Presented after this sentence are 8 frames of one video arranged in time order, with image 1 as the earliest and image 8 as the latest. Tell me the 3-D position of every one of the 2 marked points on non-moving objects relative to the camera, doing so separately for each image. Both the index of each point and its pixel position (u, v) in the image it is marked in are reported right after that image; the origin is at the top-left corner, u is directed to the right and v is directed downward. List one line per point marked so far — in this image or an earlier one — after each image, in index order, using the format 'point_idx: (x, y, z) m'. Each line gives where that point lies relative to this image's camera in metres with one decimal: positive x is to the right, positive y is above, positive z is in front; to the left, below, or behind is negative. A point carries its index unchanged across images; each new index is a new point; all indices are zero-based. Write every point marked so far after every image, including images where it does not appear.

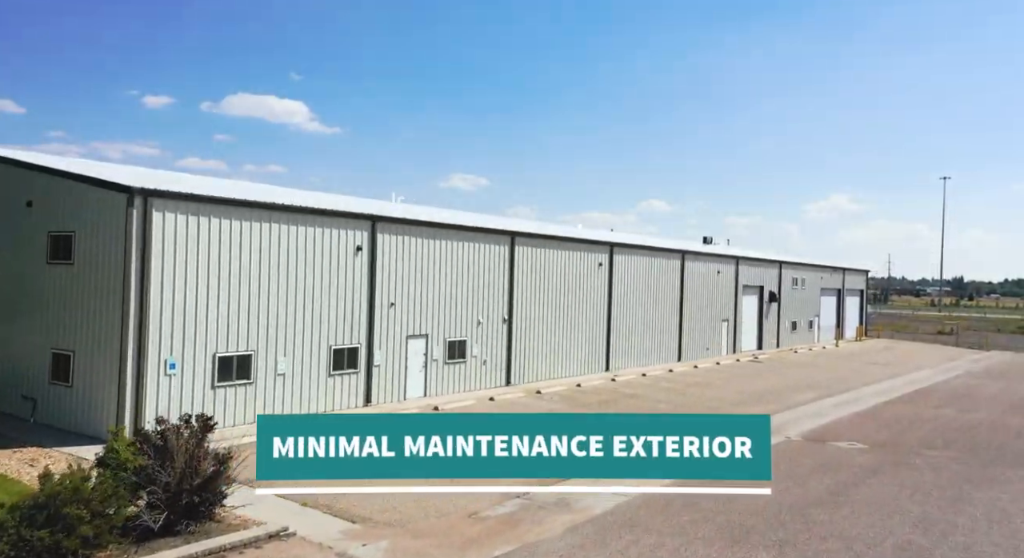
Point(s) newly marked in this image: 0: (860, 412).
0: (+8.2, -3.2, +19.1) m
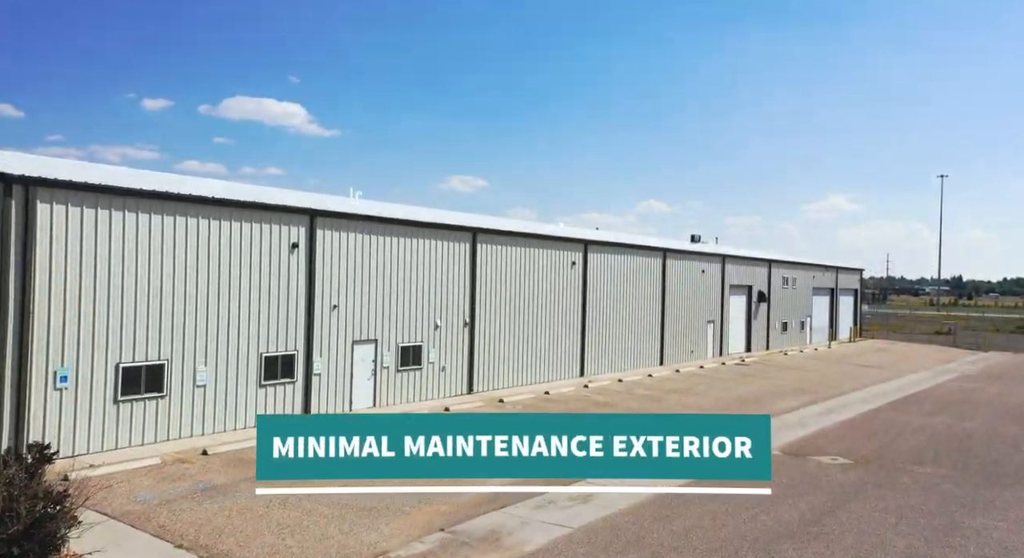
0: (+7.4, -3.2, +17.8) m
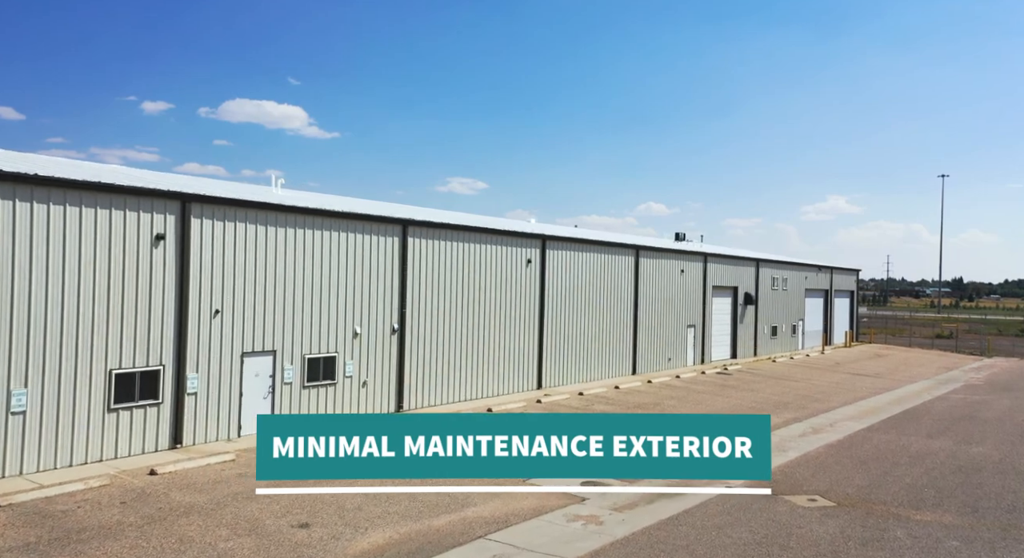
0: (+6.1, -3.2, +15.3) m
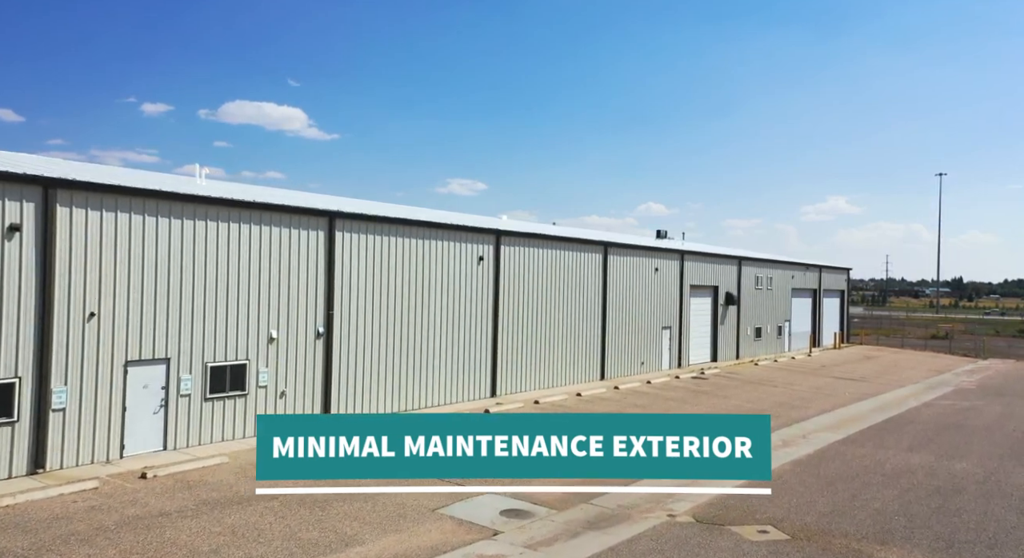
0: (+4.9, -3.1, +13.8) m
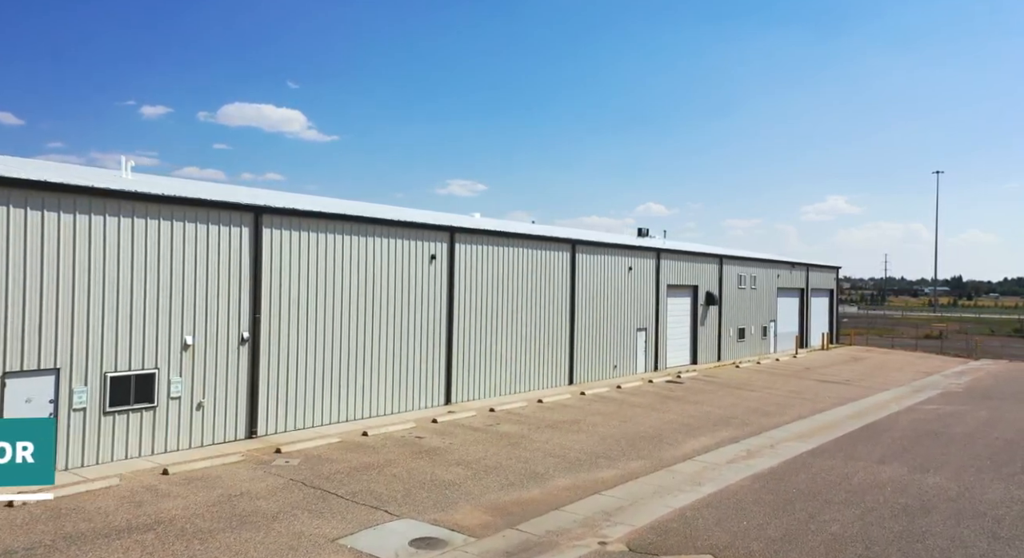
0: (+3.9, -3.1, +12.7) m
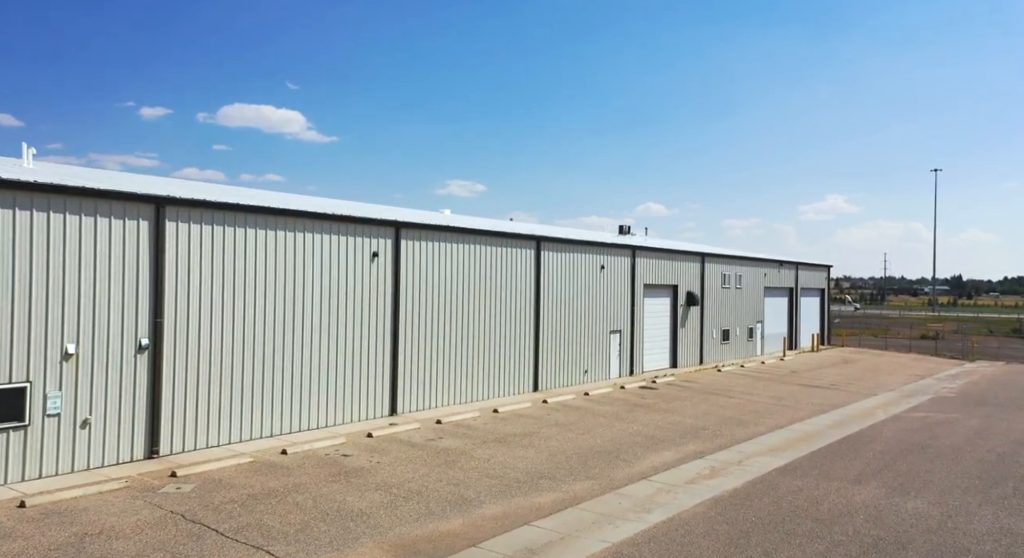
0: (+2.9, -3.1, +11.2) m
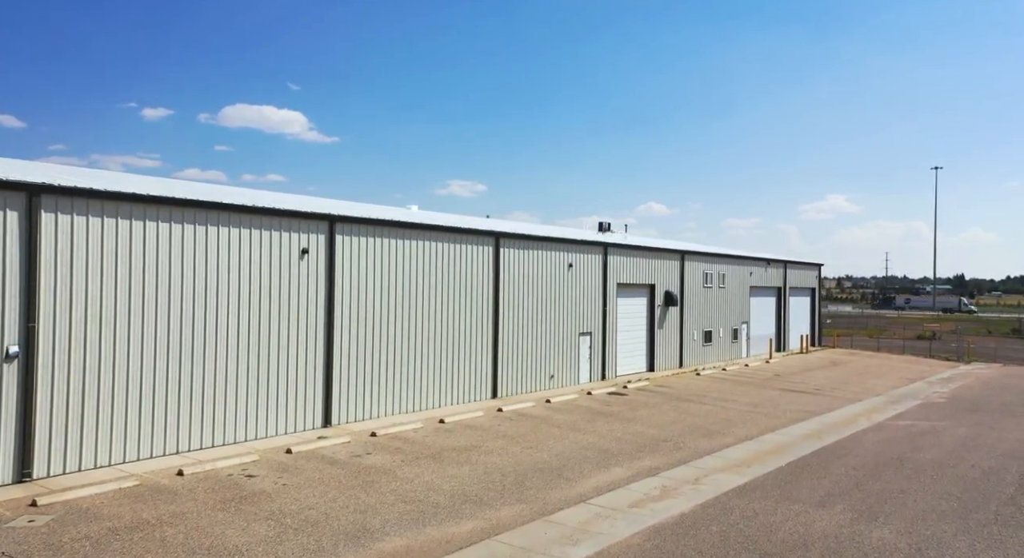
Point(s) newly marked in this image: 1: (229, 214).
0: (+1.8, -3.1, +9.9) m
1: (-4.8, +1.1, +13.6) m
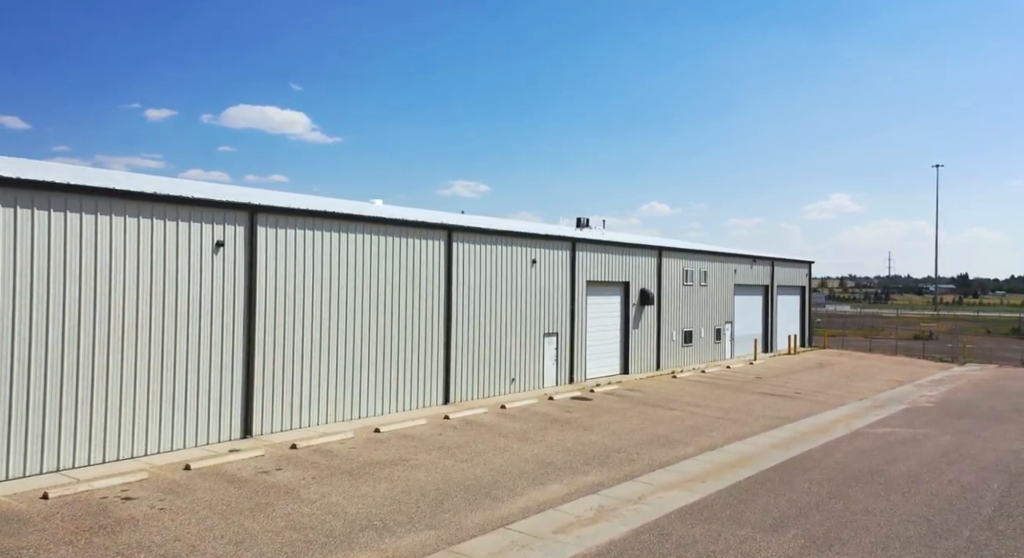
0: (+0.7, -3.0, +8.6) m
1: (-5.9, +1.1, +12.2) m
